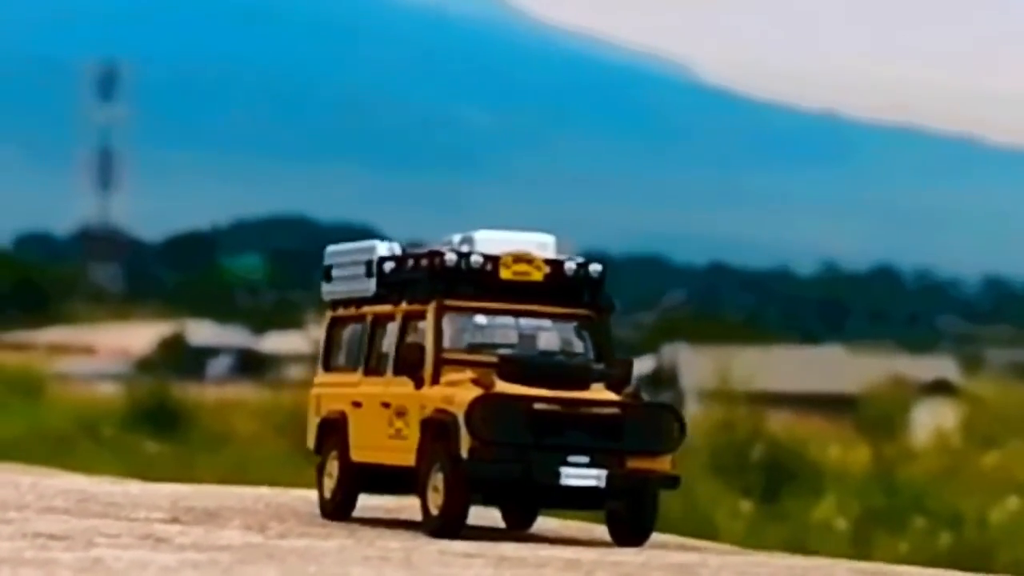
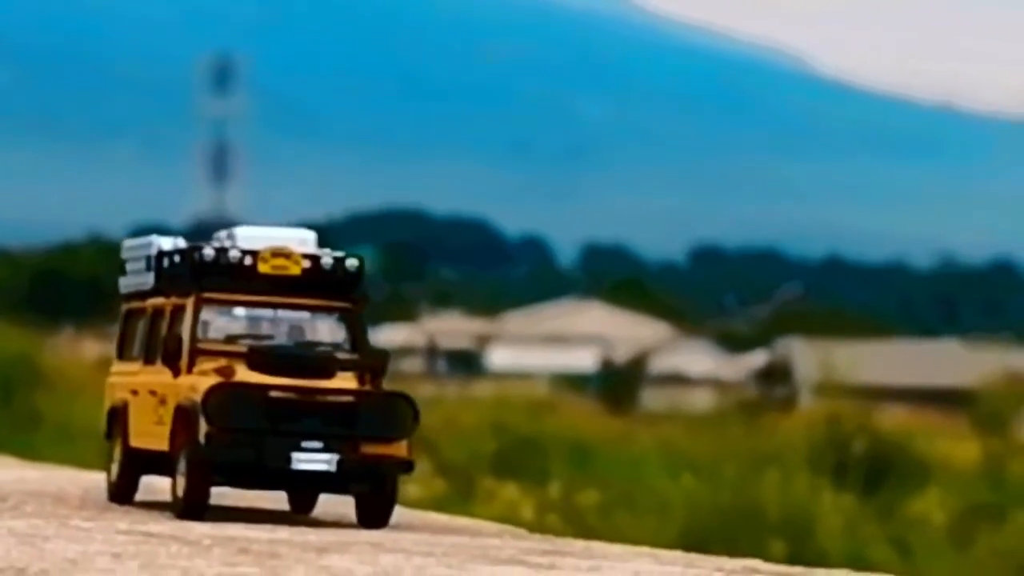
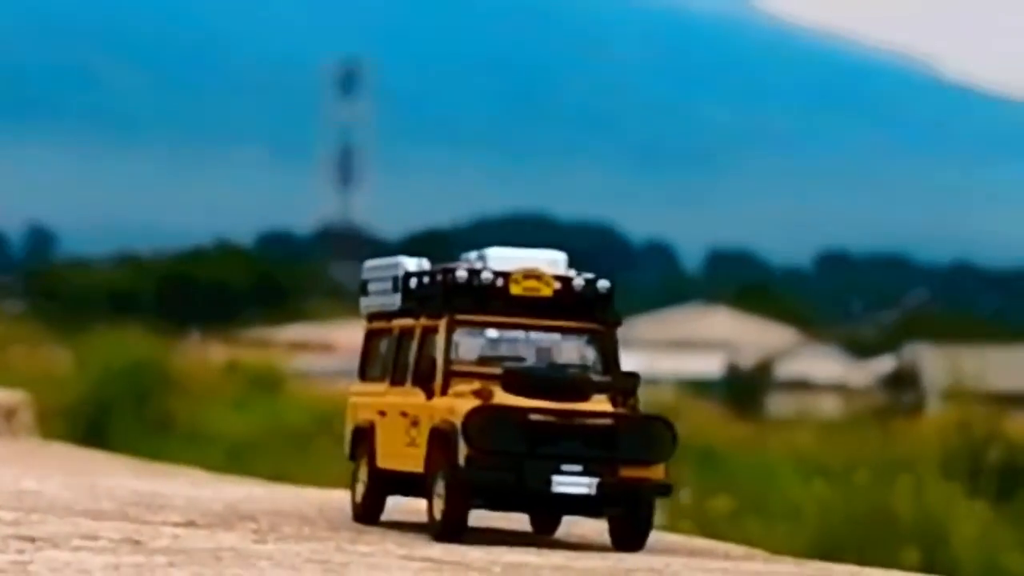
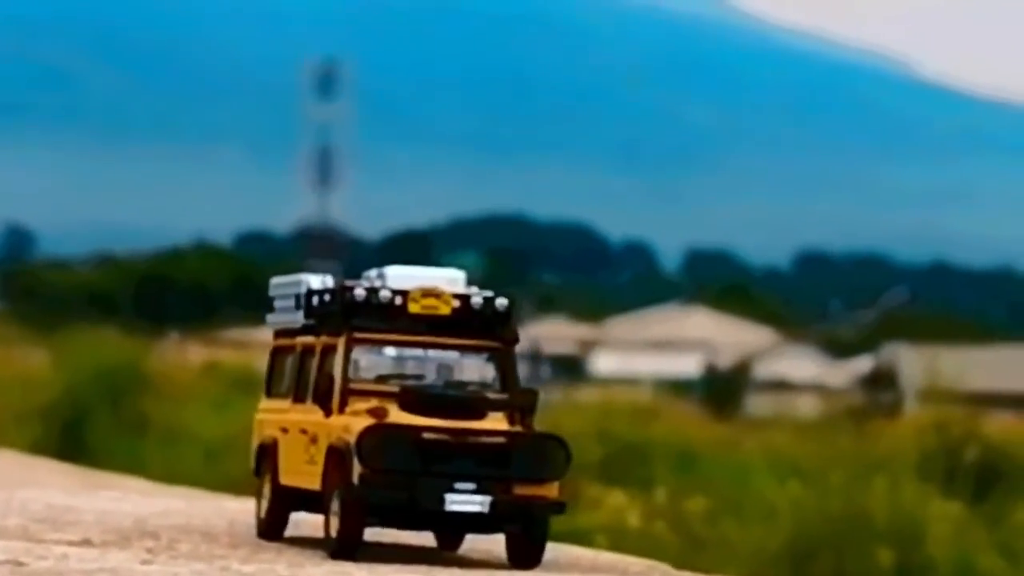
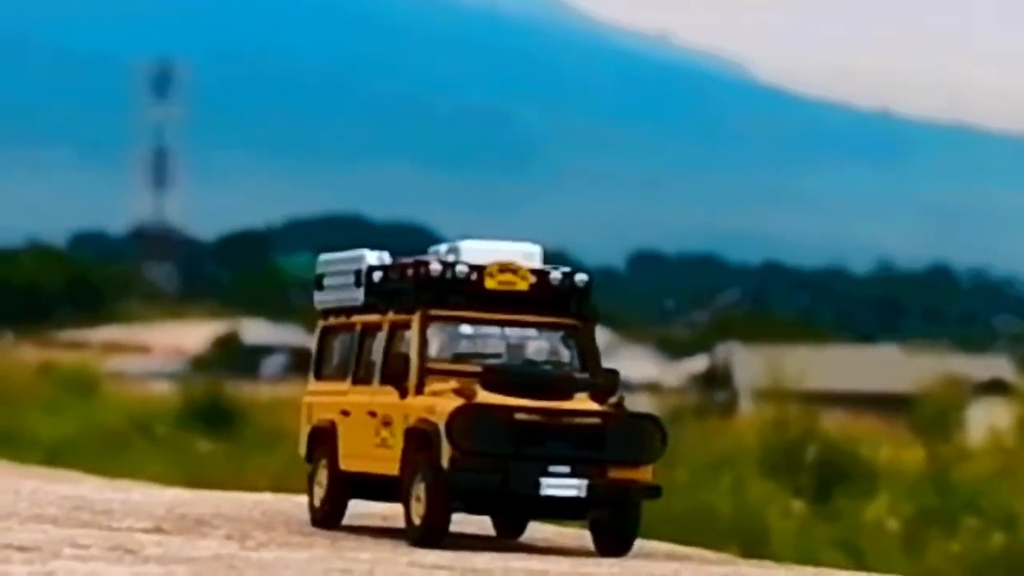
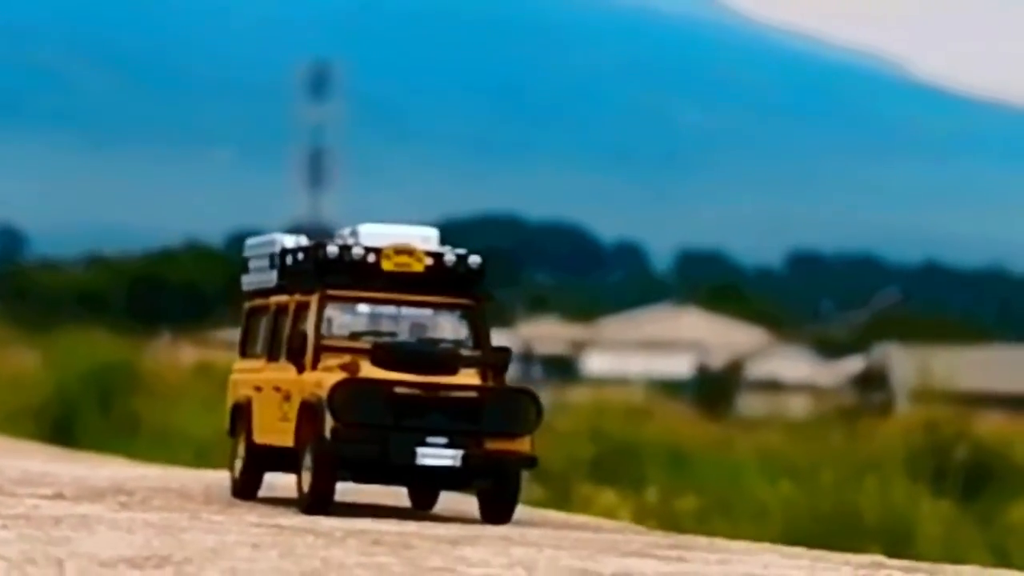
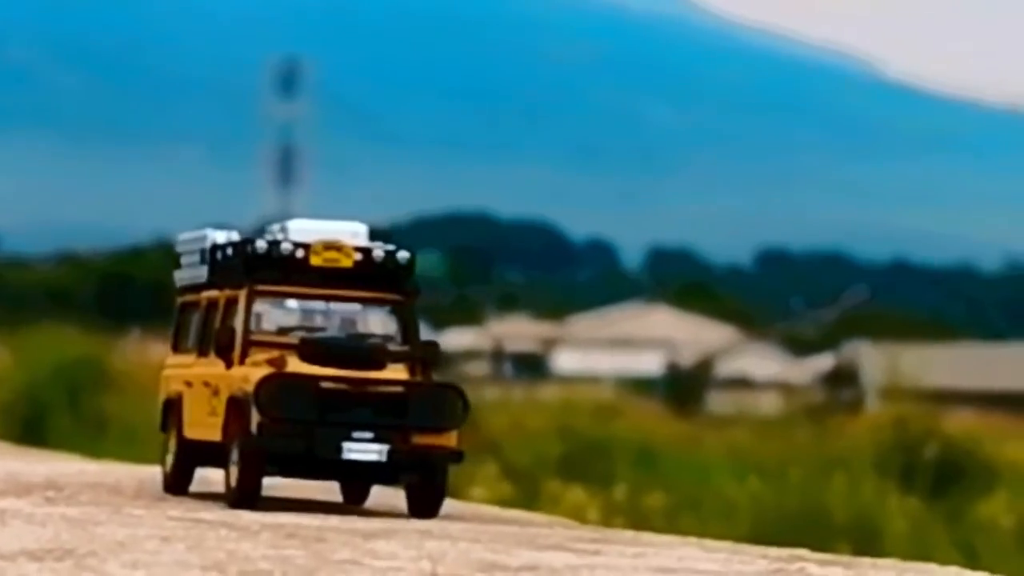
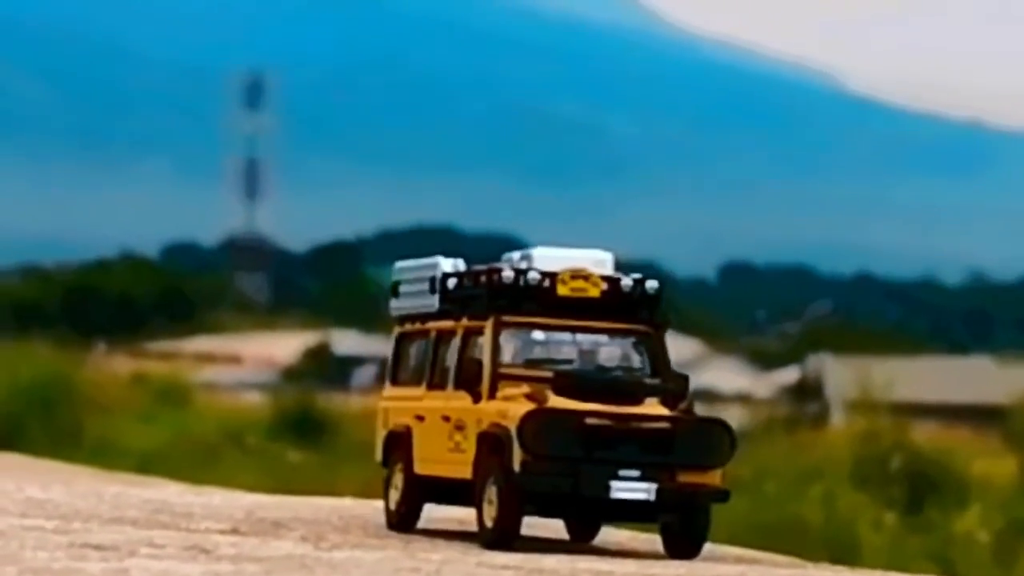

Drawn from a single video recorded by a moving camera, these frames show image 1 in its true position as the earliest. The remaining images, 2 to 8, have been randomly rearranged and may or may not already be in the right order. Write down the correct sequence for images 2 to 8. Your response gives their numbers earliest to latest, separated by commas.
5, 8, 3, 4, 6, 7, 2
